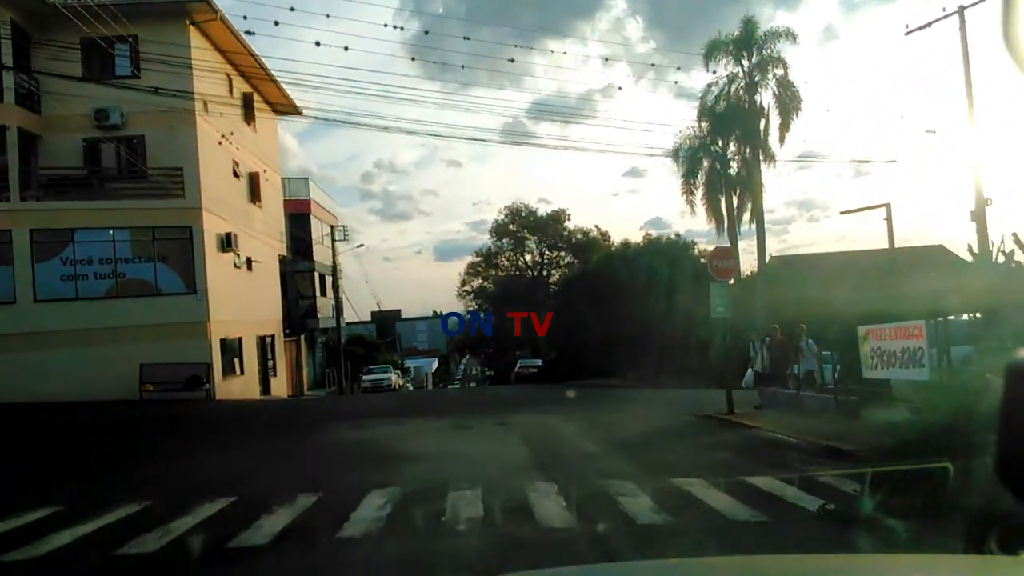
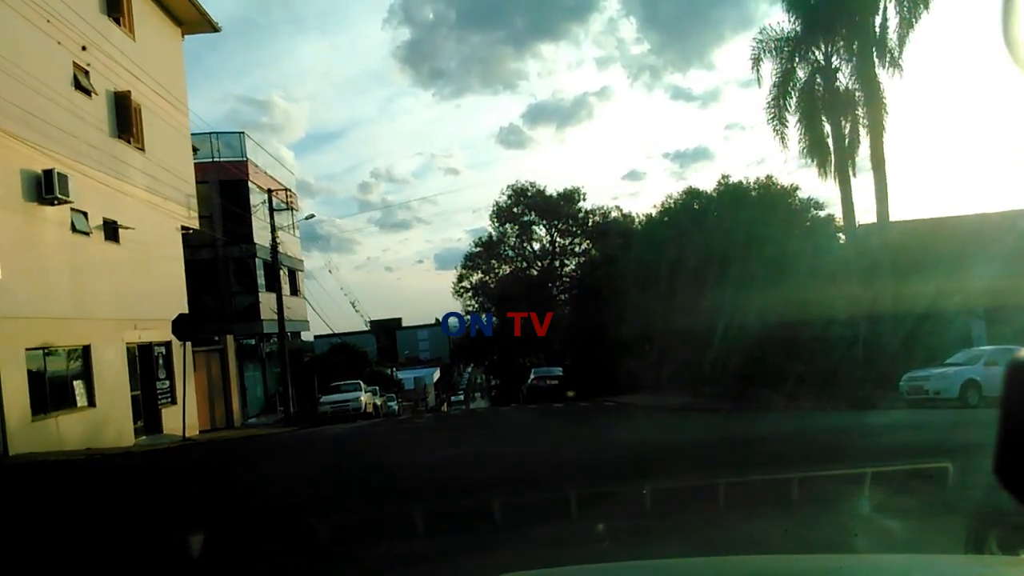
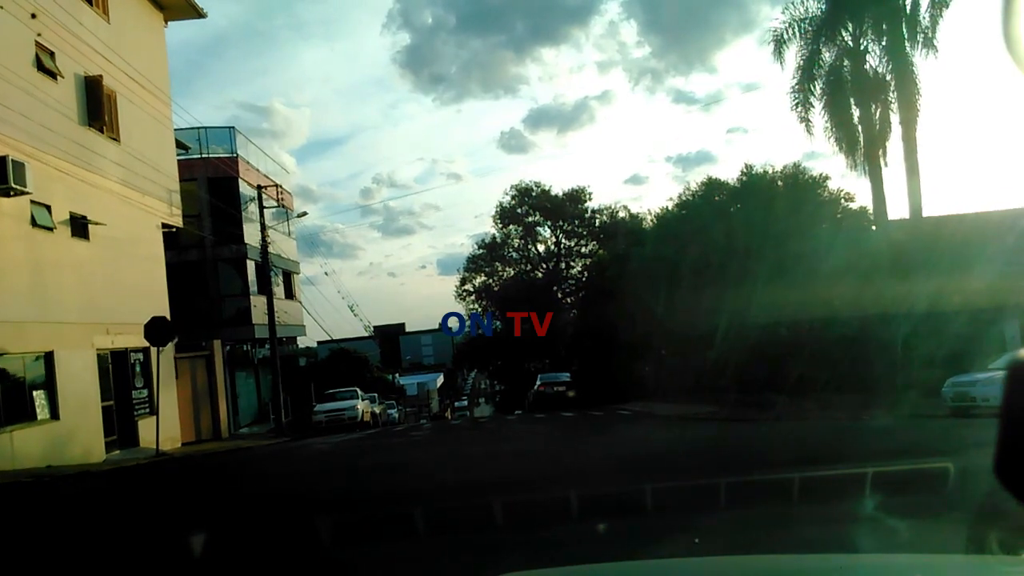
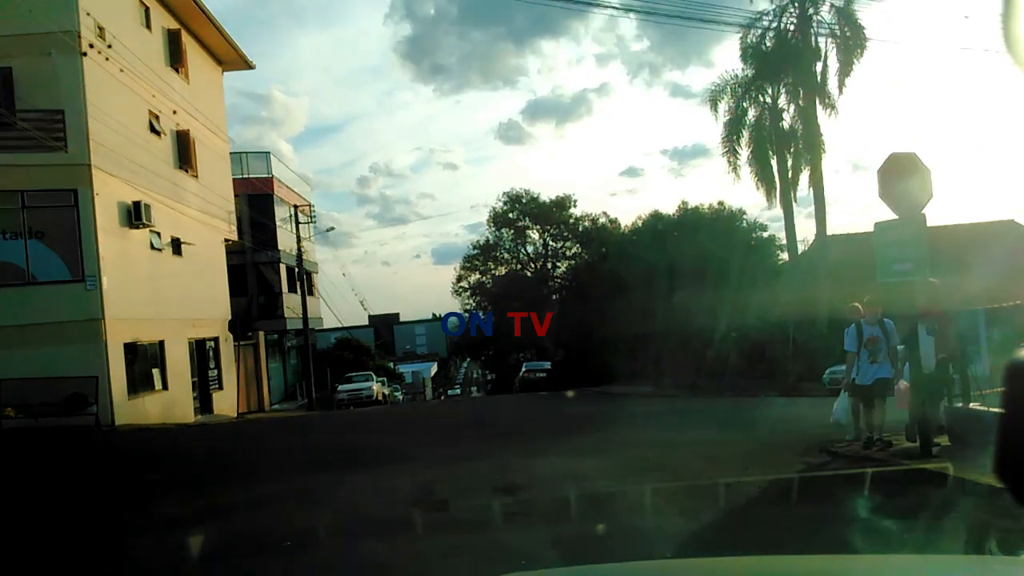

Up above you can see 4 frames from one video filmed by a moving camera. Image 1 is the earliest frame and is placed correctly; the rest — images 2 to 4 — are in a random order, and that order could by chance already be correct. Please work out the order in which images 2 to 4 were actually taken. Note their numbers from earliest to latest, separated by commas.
4, 2, 3
